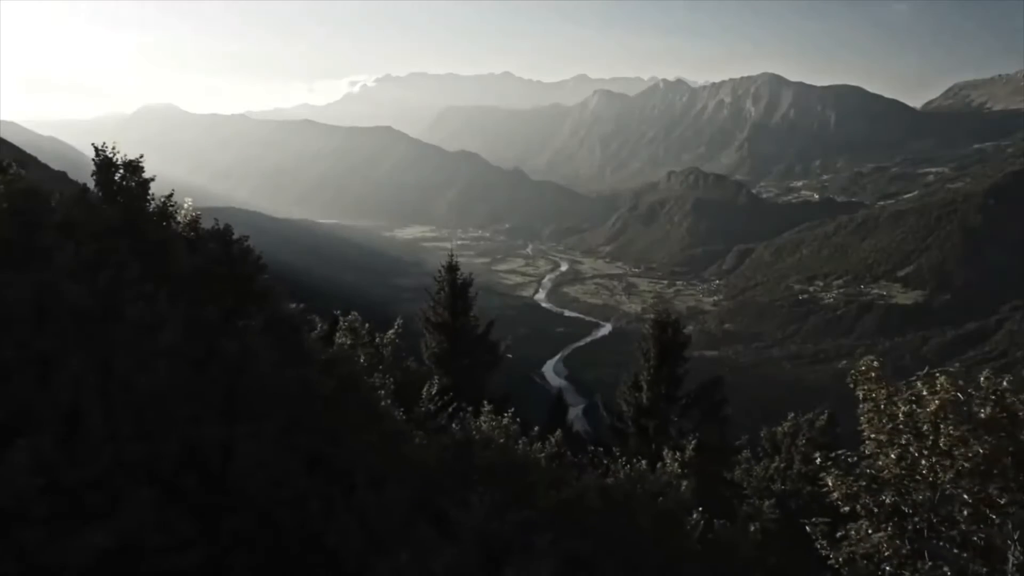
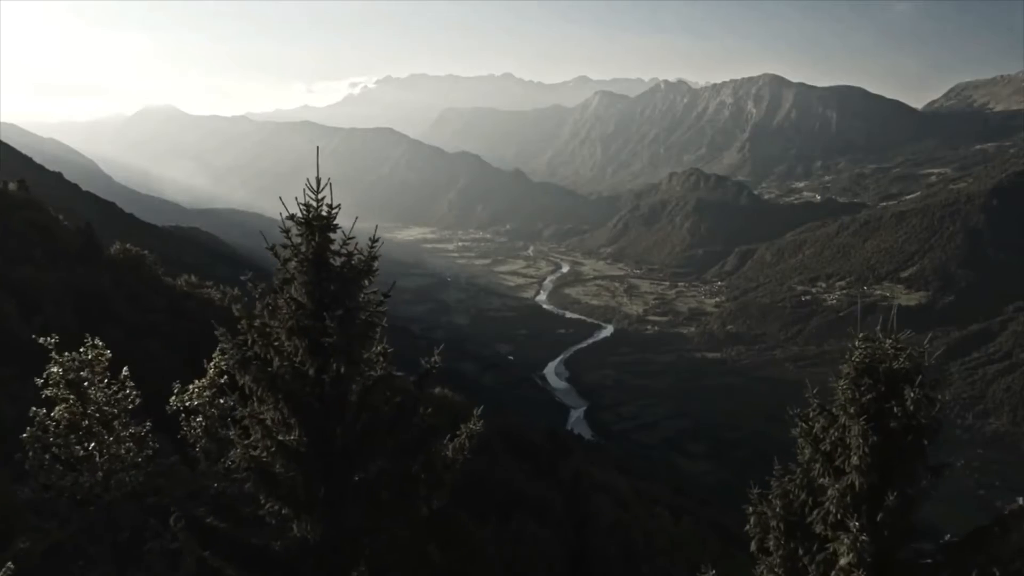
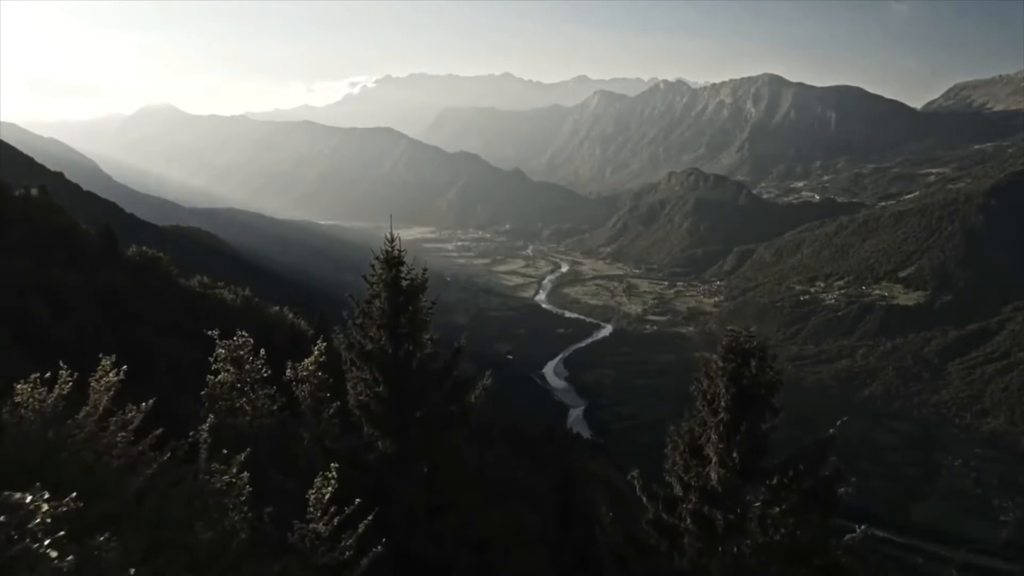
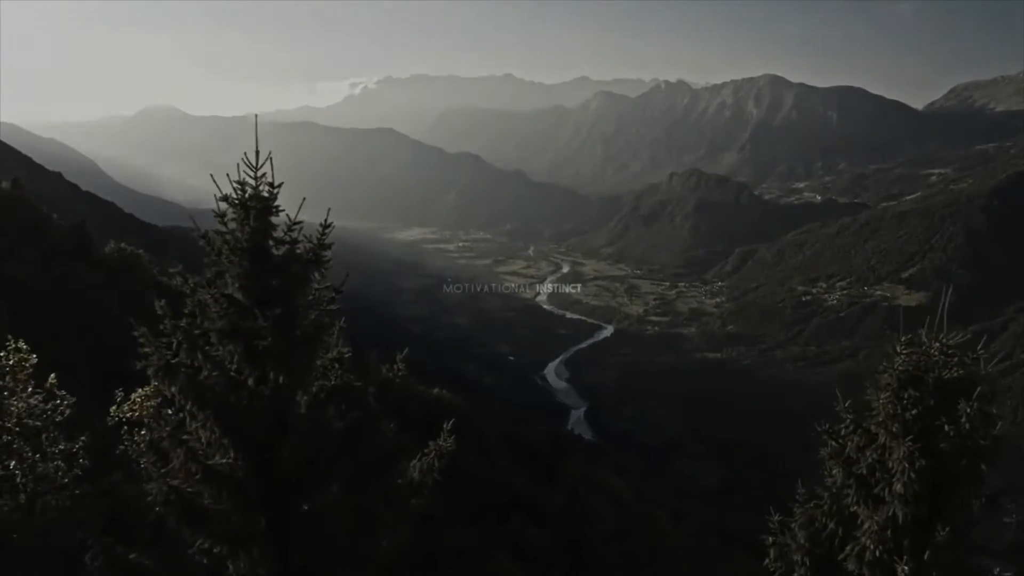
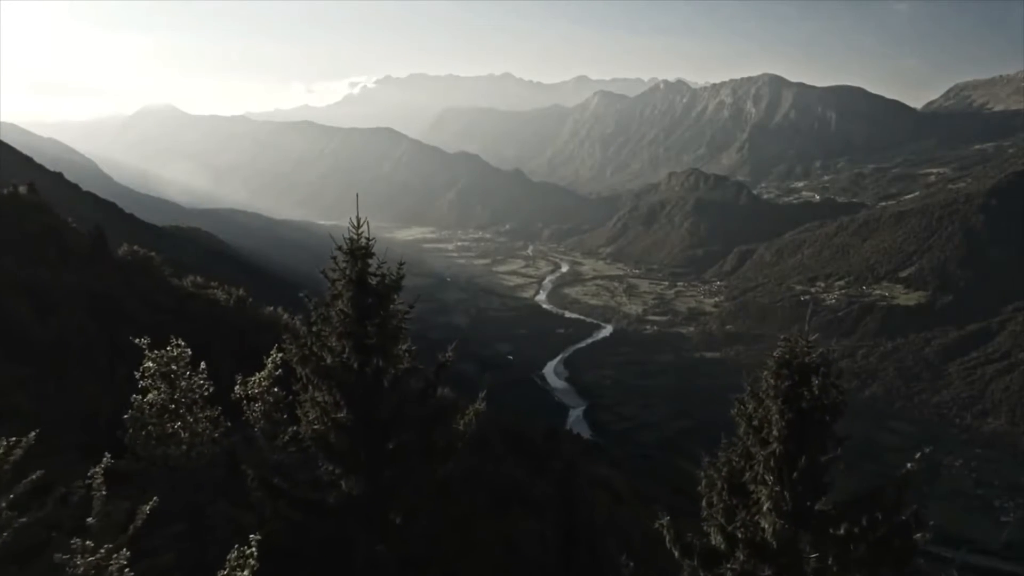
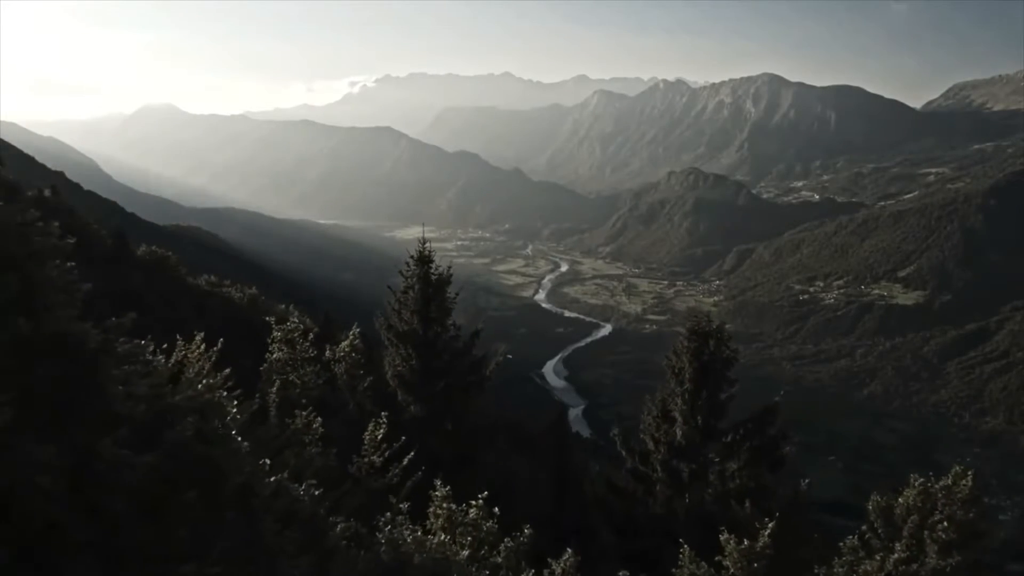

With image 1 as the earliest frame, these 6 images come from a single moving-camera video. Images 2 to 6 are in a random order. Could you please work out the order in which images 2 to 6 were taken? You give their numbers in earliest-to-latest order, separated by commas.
6, 3, 5, 2, 4
